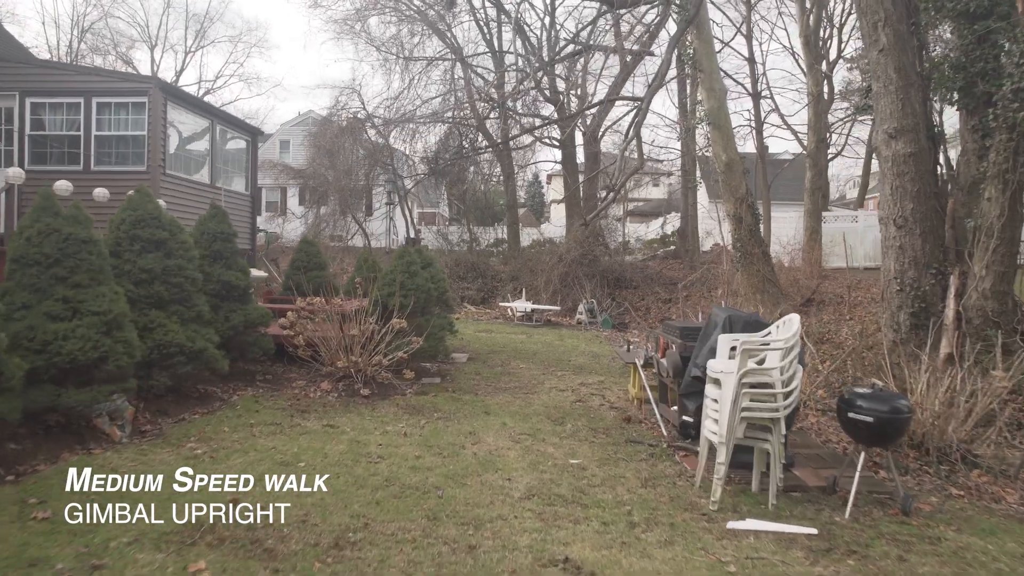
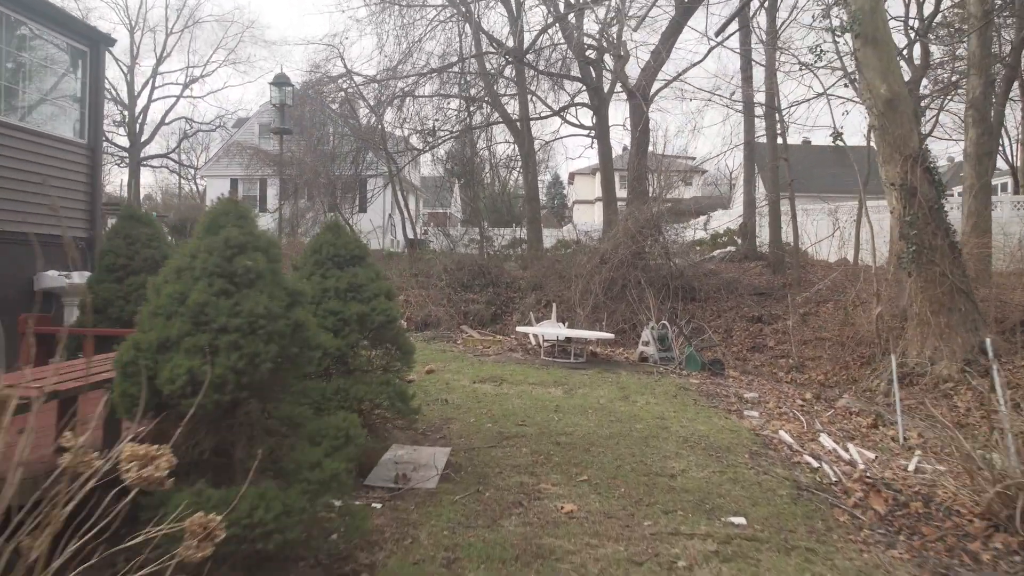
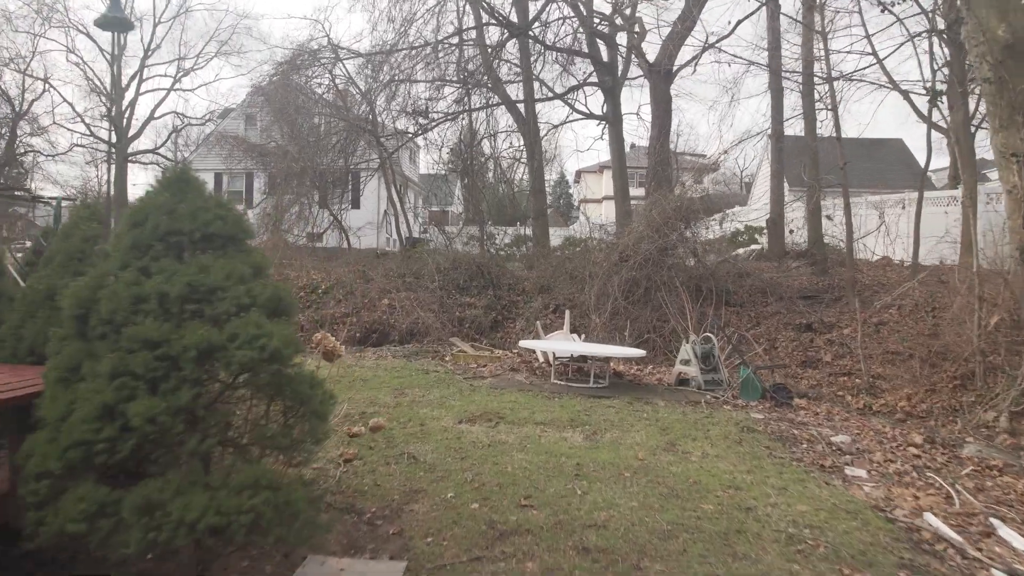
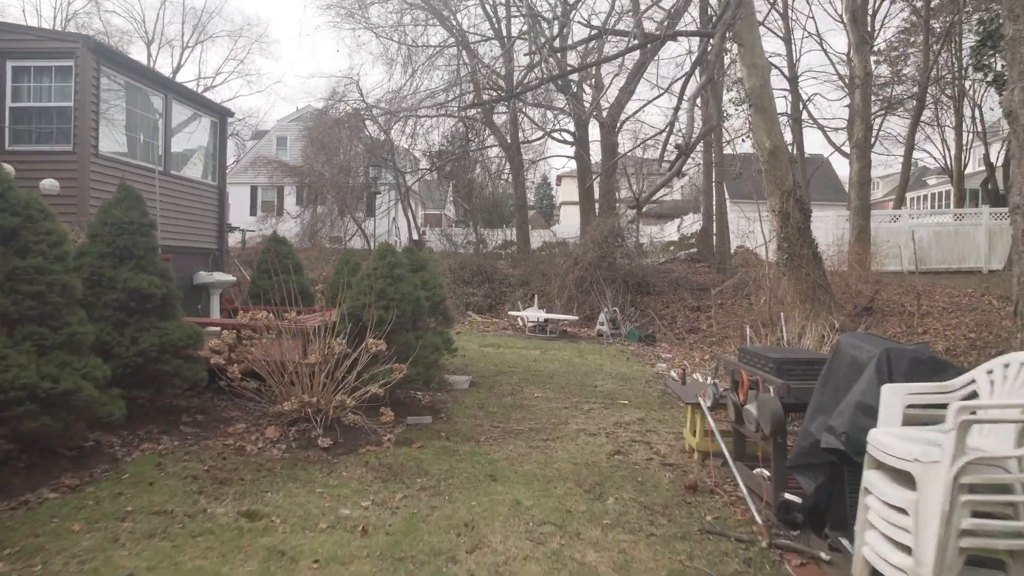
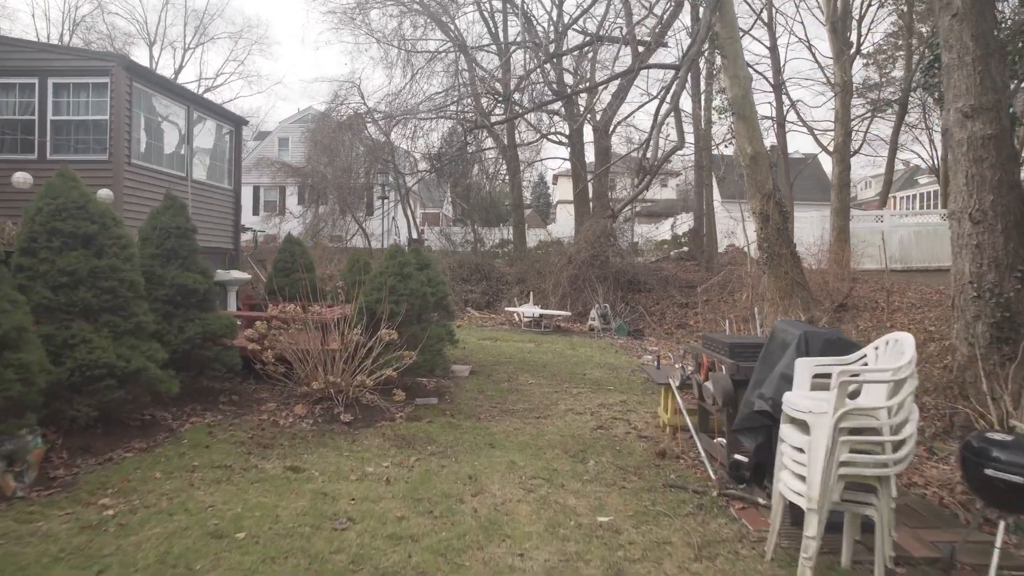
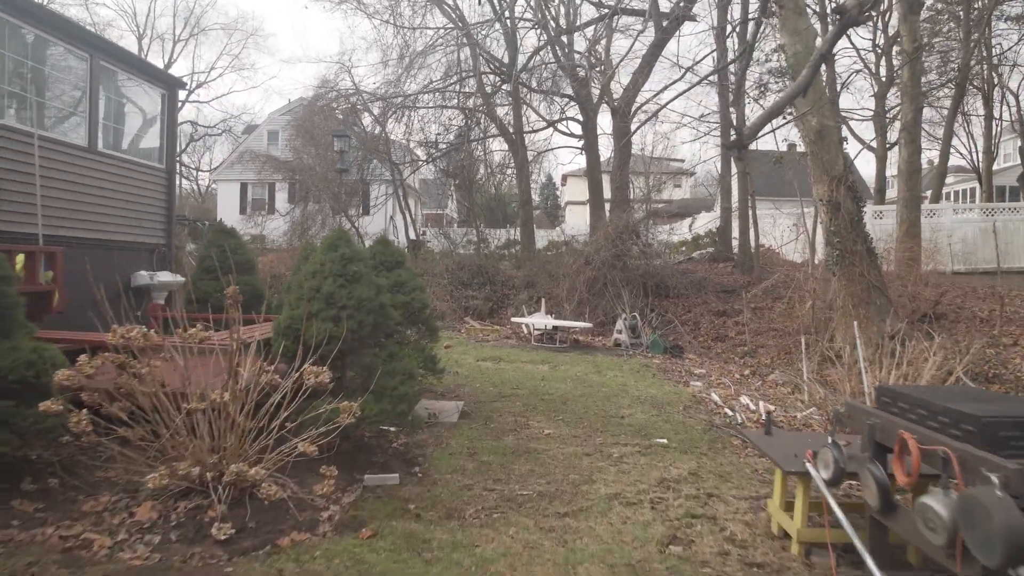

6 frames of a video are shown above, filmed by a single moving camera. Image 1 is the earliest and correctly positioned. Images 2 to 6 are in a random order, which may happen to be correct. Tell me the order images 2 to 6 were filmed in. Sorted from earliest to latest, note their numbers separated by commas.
5, 4, 6, 2, 3
